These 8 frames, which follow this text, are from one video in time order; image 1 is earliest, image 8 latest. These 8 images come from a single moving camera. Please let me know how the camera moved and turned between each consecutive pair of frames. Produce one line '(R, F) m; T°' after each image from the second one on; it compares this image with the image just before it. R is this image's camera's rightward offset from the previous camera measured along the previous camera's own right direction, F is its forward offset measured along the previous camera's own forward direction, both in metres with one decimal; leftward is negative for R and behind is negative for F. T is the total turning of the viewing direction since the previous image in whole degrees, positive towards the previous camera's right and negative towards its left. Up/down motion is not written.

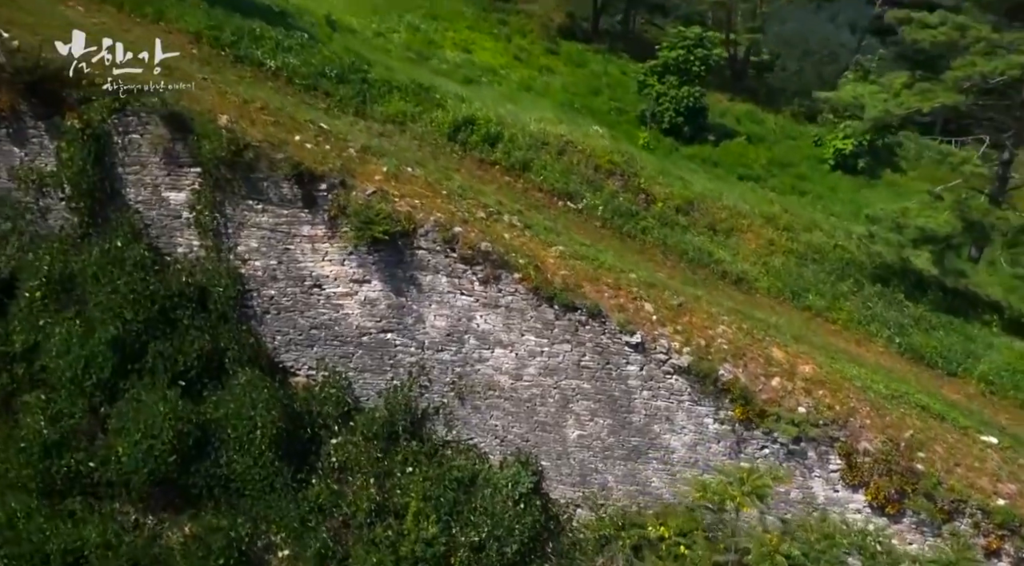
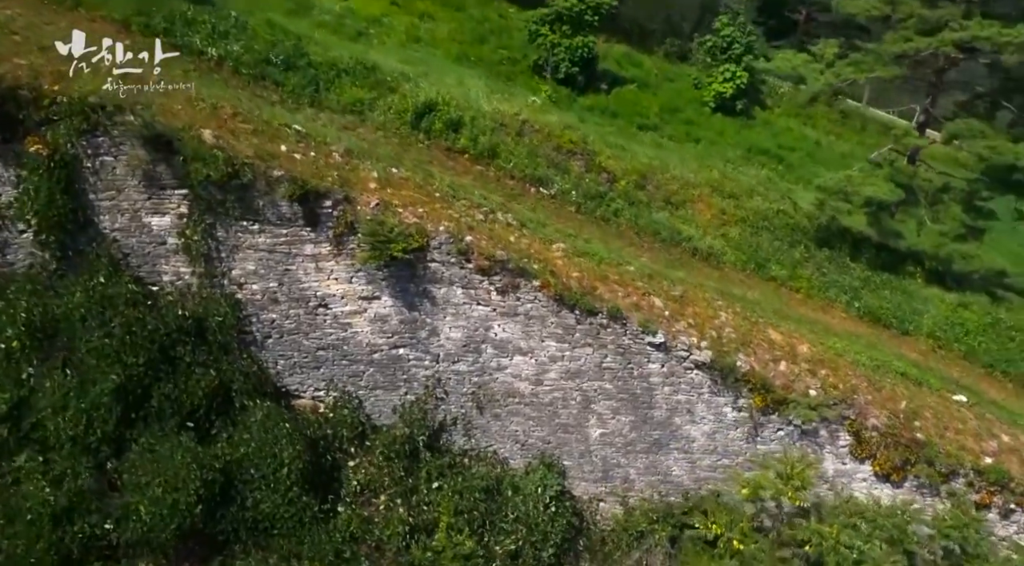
(-1.3, +0.2) m; +9°
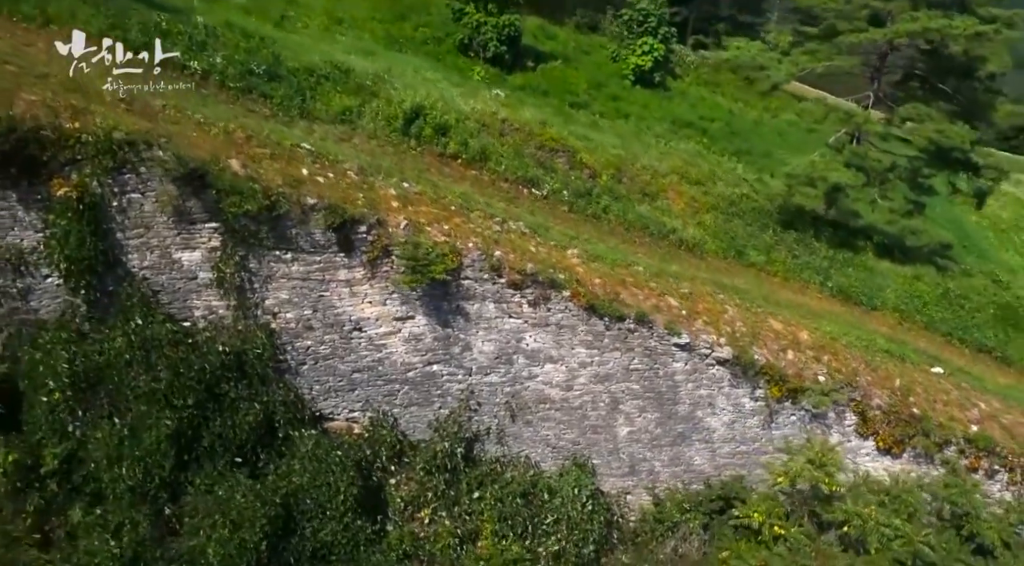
(-1.1, -0.1) m; +6°
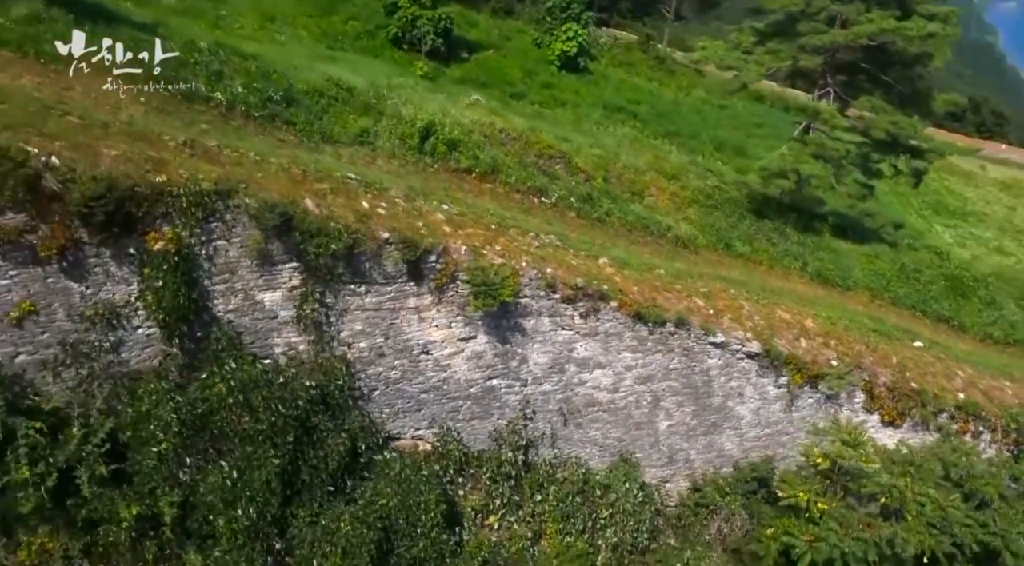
(-1.4, -0.3) m; +6°
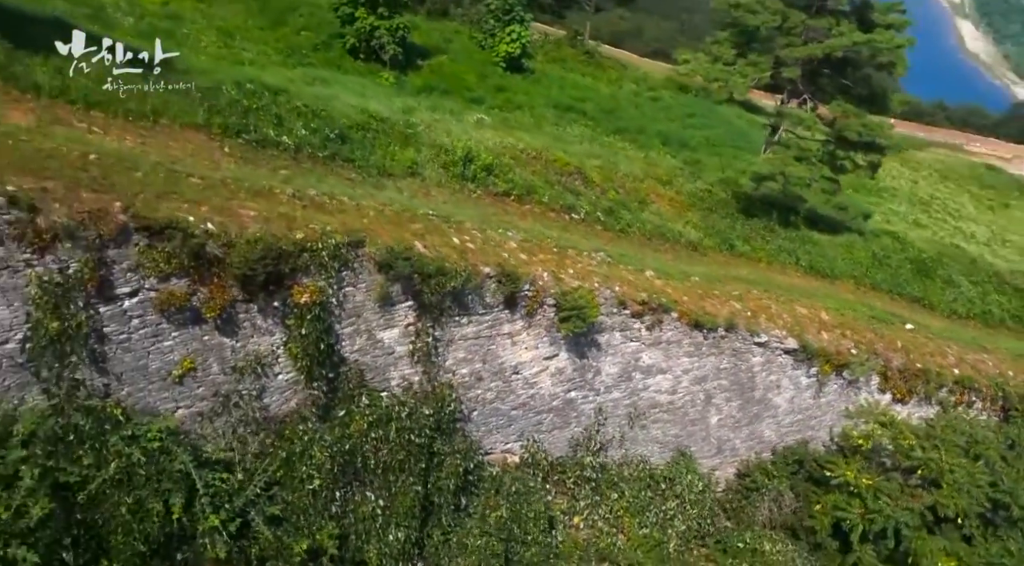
(-1.6, -0.5) m; +6°
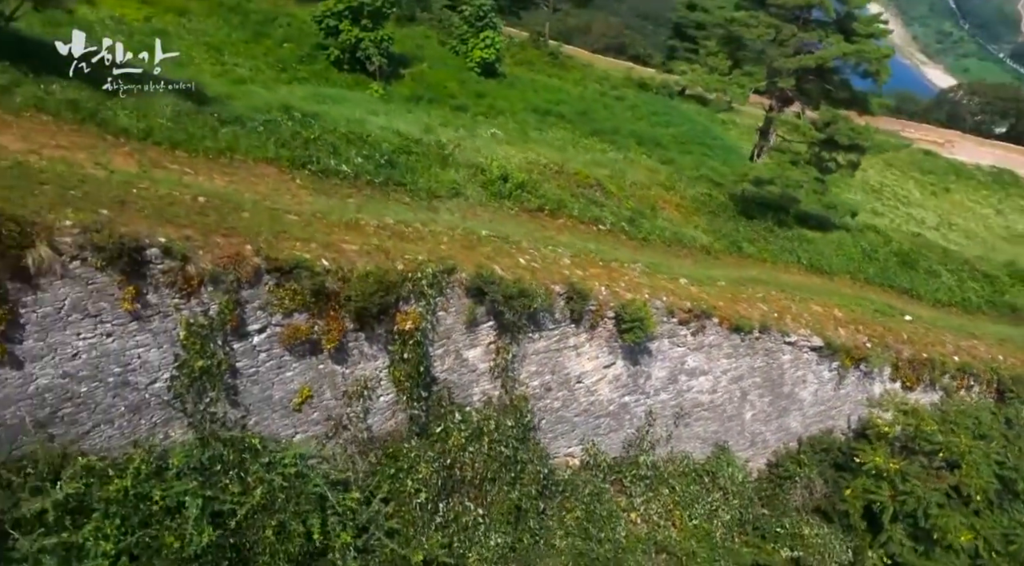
(-1.2, -0.5) m; +4°
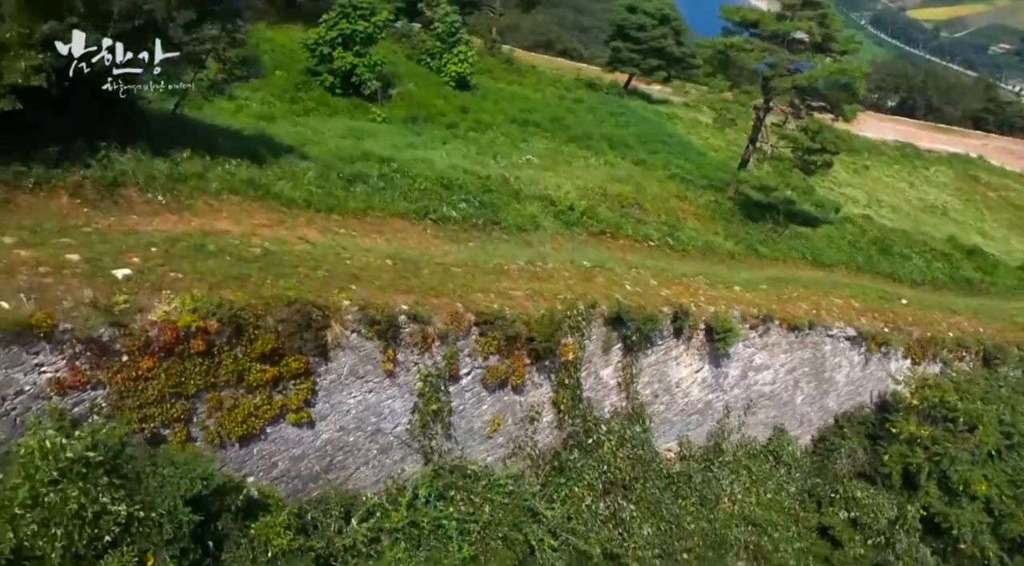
(-2.2, -1.0) m; +6°
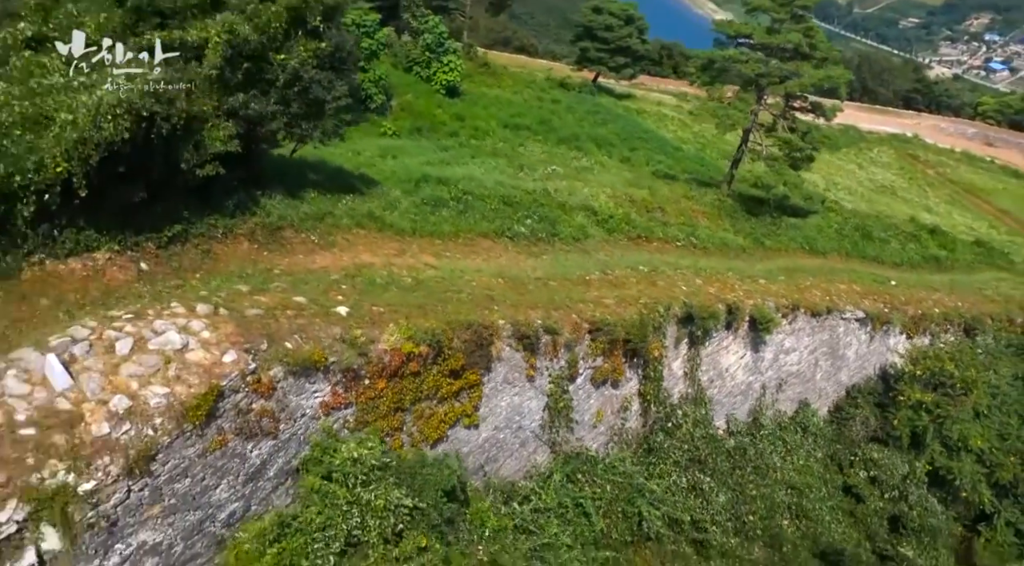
(-1.7, -1.1) m; +4°
